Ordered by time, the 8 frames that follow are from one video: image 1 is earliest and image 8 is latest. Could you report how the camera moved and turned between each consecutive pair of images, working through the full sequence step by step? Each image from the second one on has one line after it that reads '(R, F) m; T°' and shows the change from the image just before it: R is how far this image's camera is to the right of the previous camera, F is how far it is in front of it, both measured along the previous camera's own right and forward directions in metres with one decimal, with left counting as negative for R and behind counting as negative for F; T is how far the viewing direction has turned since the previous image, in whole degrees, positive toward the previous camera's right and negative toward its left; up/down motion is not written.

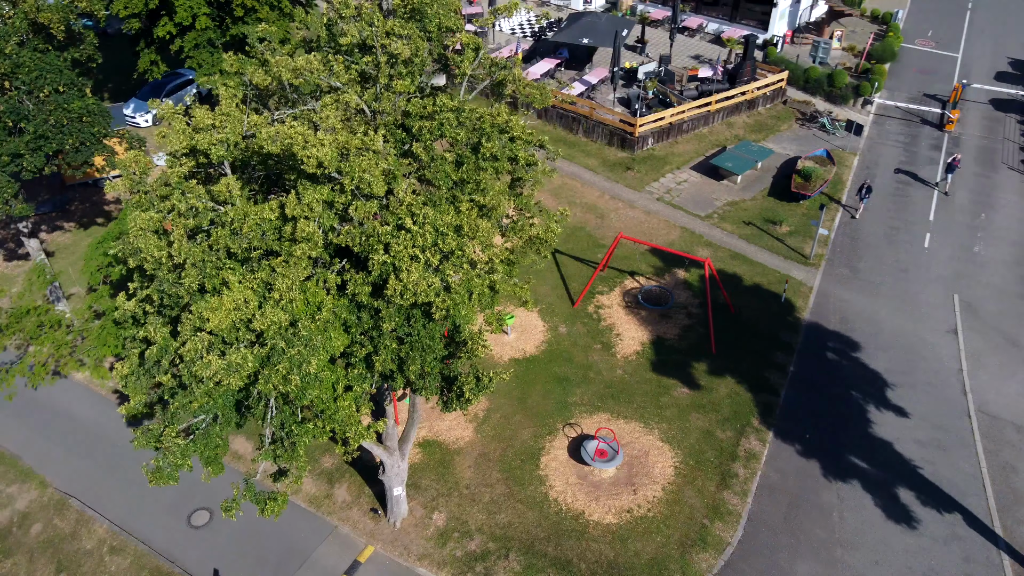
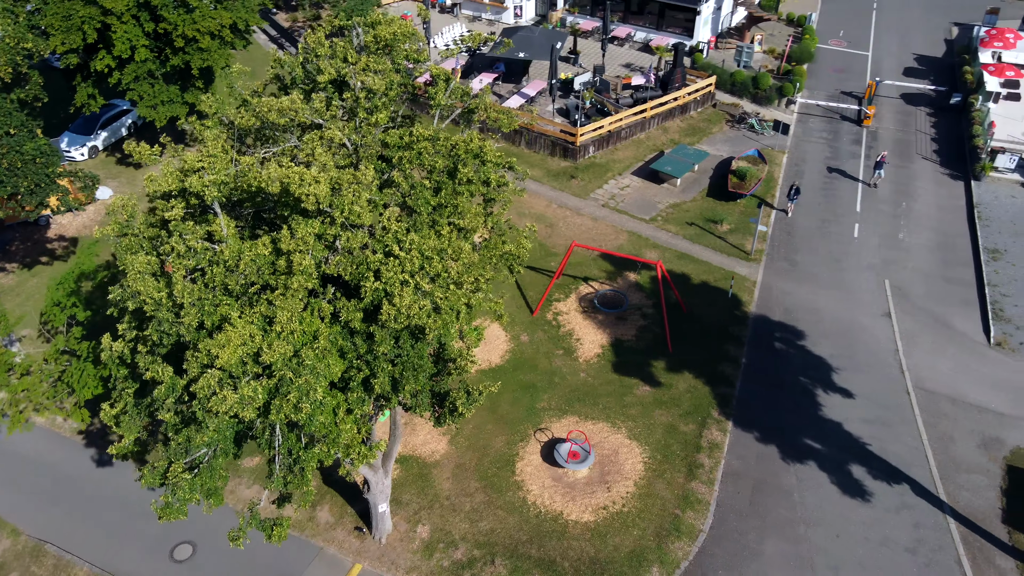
(-0.8, -0.7) m; +5°
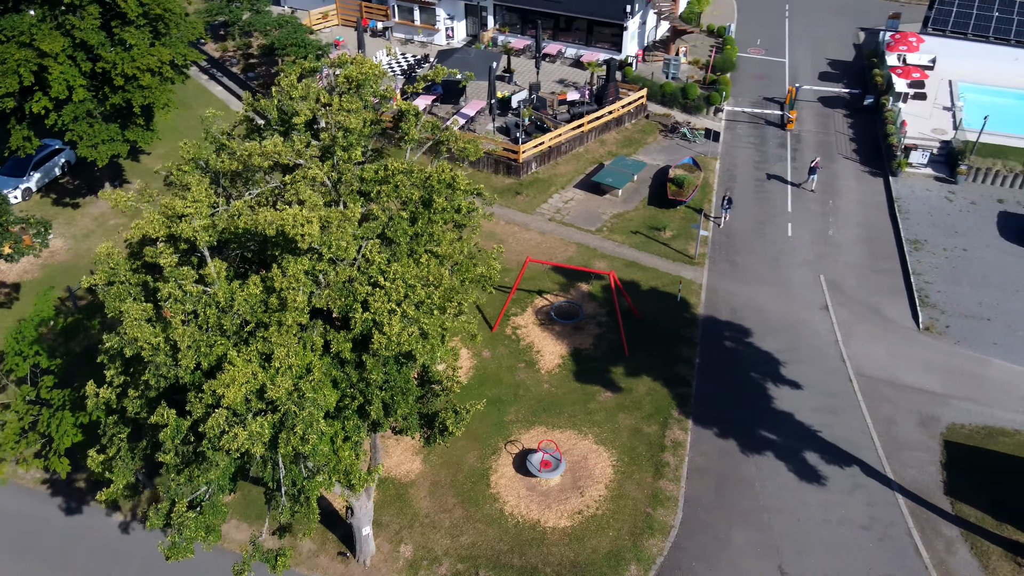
(-0.8, -0.7) m; +5°
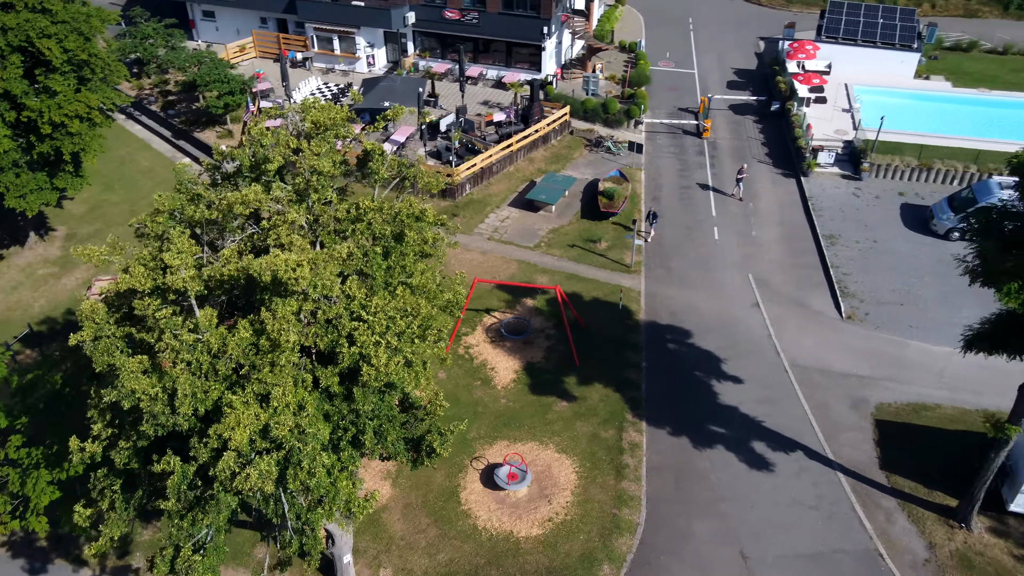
(-1.0, -0.8) m; +6°
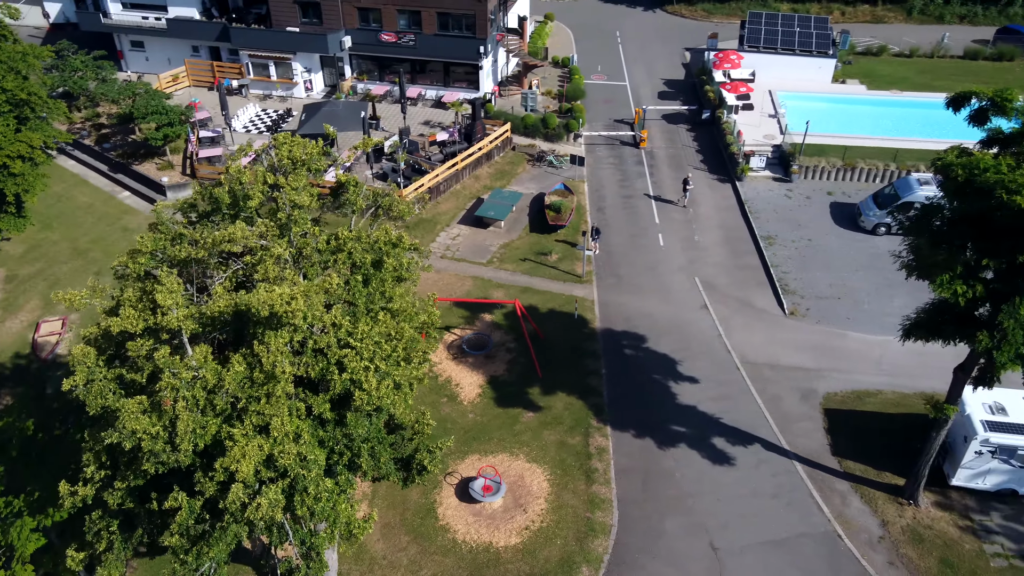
(-0.8, -0.7) m; +5°
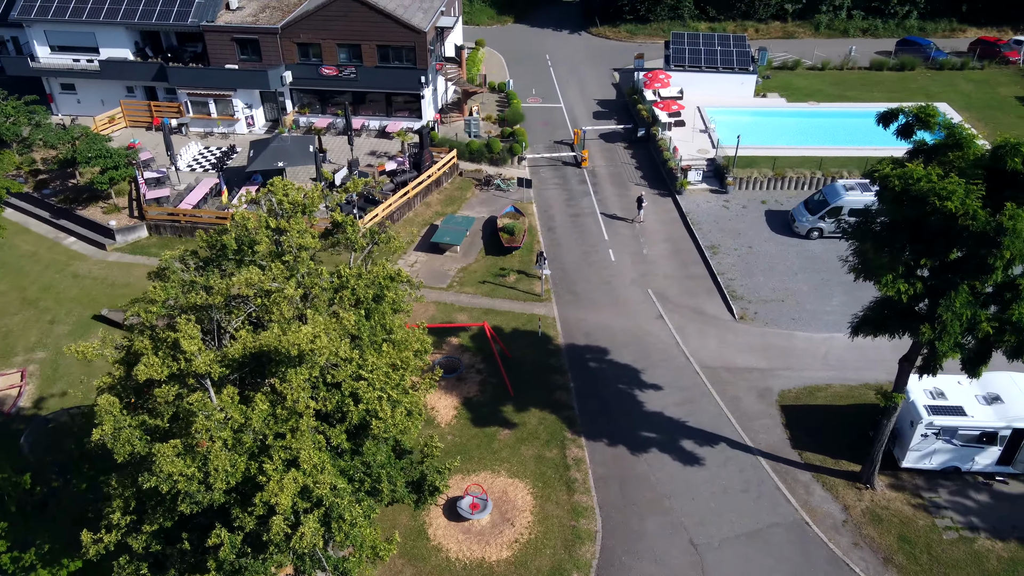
(-1.4, -1.0) m; +5°
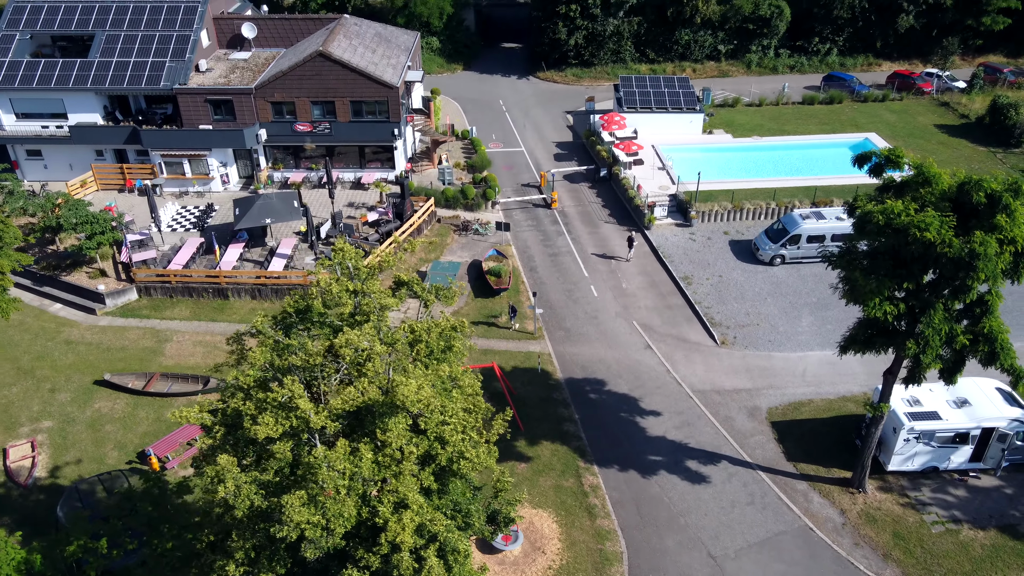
(-2.8, -1.7) m; +5°
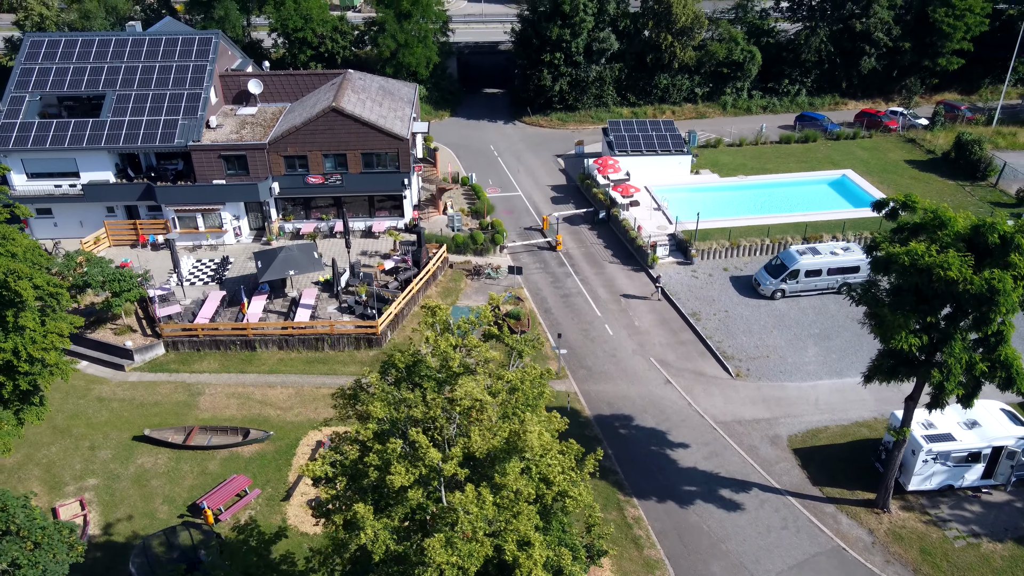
(-3.1, -1.5) m; +3°
